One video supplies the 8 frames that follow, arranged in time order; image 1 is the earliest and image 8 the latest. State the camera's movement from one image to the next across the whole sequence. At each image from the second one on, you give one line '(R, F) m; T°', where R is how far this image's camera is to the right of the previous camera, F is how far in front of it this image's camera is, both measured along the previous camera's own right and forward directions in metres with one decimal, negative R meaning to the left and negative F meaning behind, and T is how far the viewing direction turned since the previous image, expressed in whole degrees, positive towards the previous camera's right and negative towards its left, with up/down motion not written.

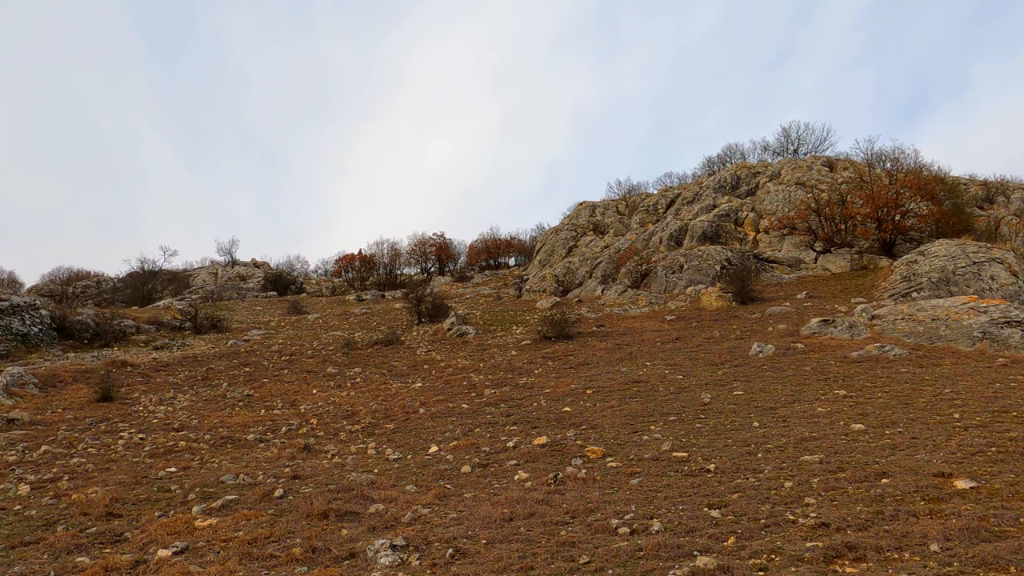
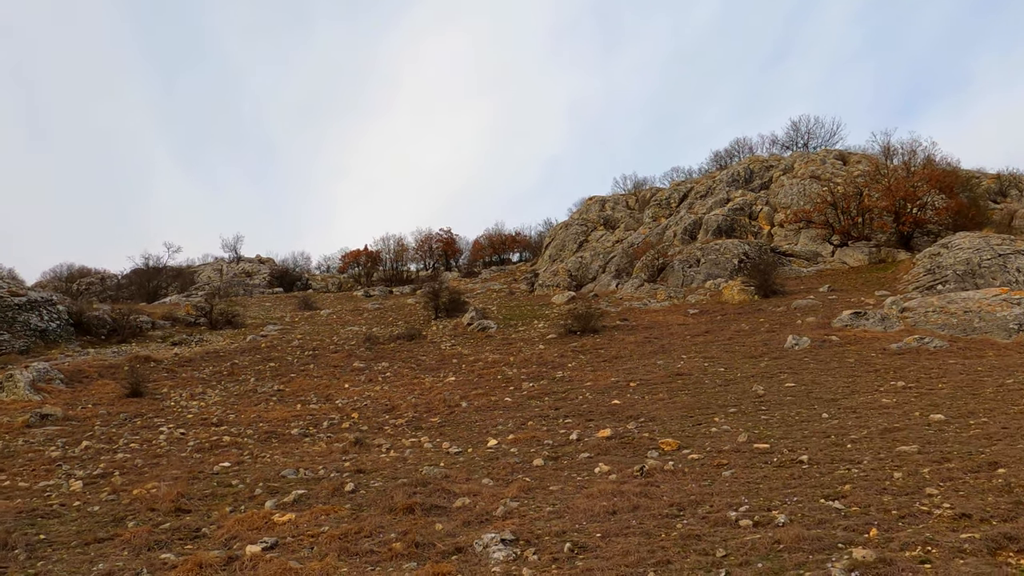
(-0.8, +0.2) m; 0°
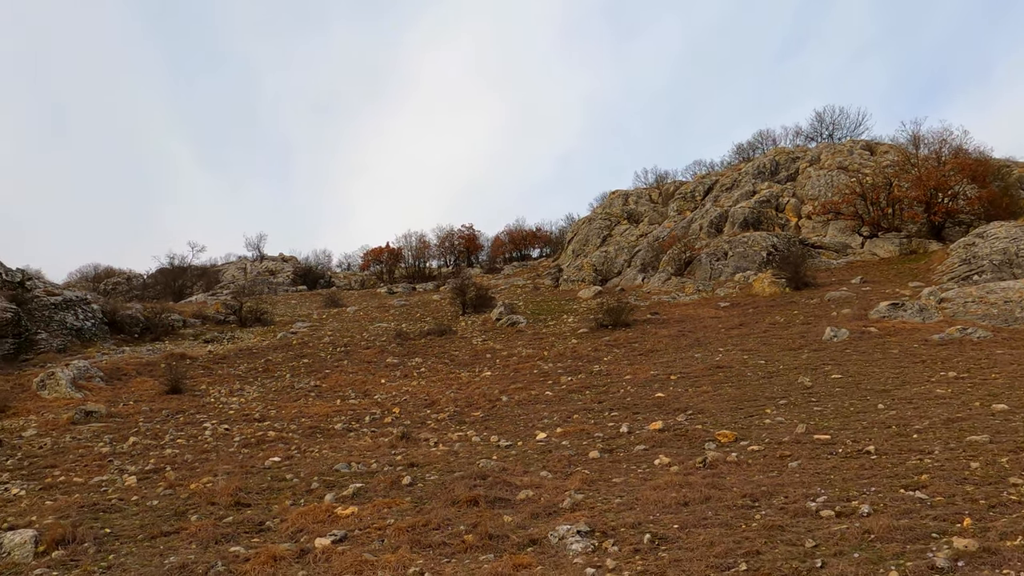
(-0.4, 0.0) m; -1°
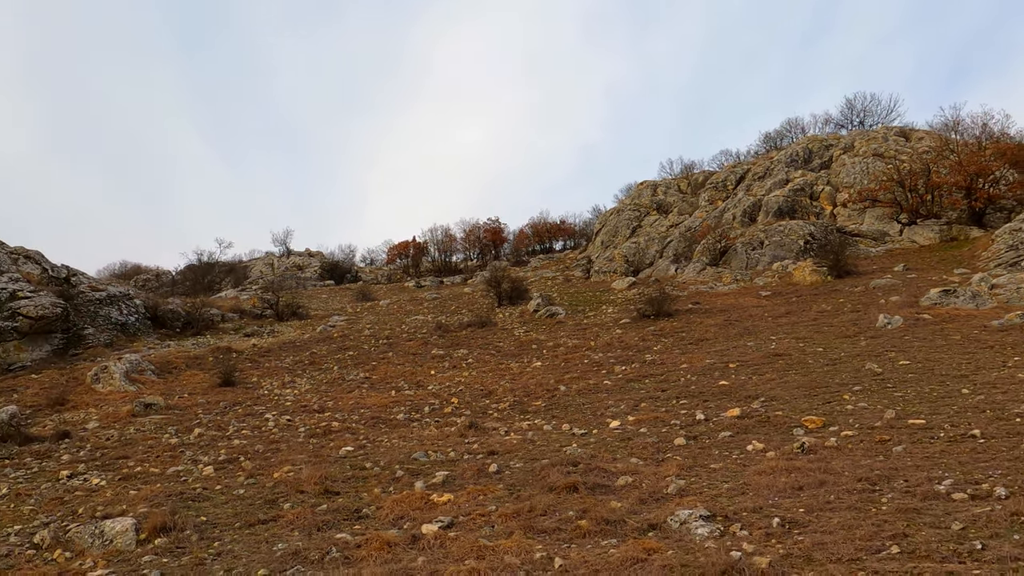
(-0.7, +0.1) m; -1°
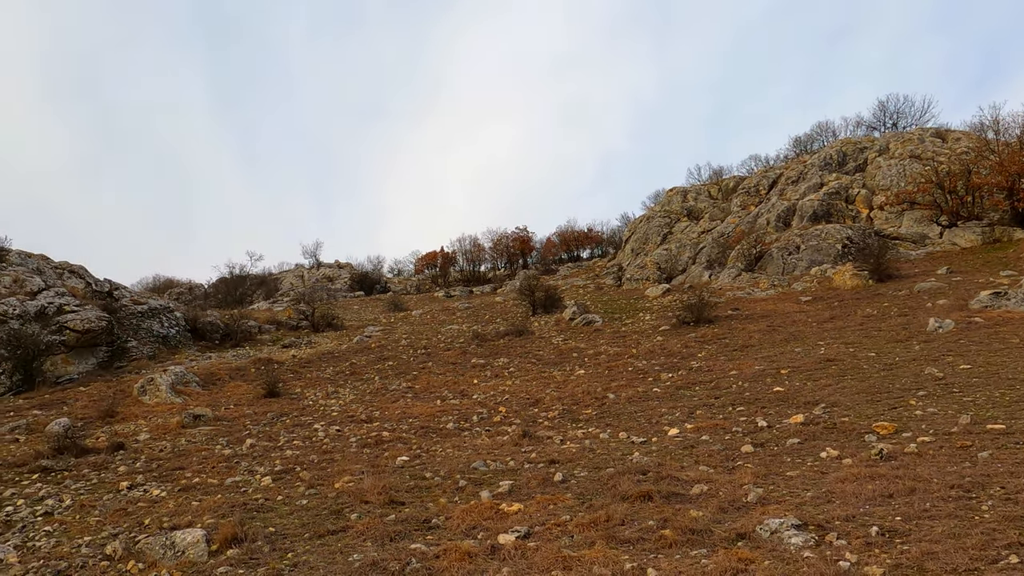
(-0.4, +0.1) m; -2°
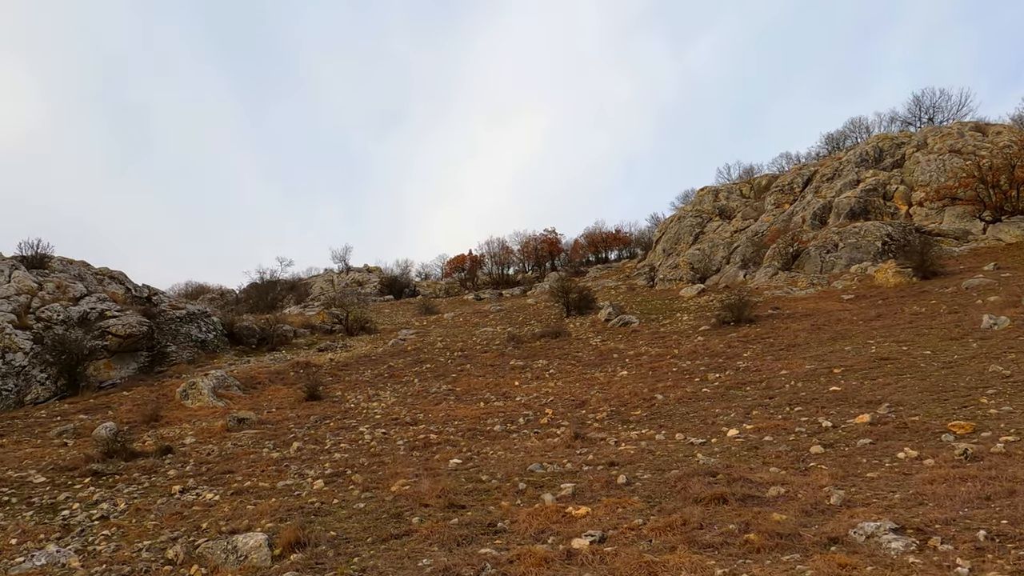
(-0.3, +0.2) m; -2°
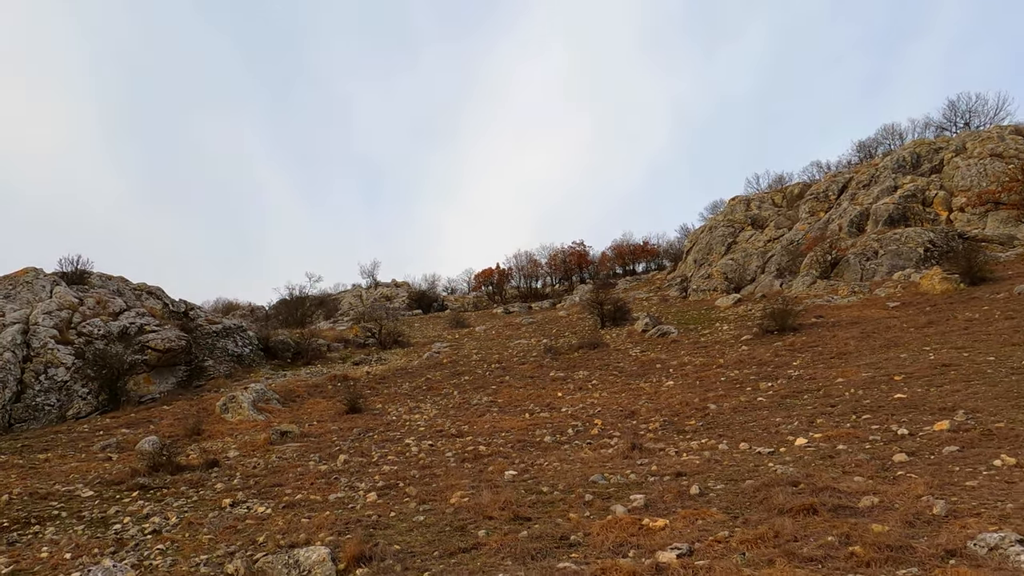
(-0.4, +0.3) m; -2°
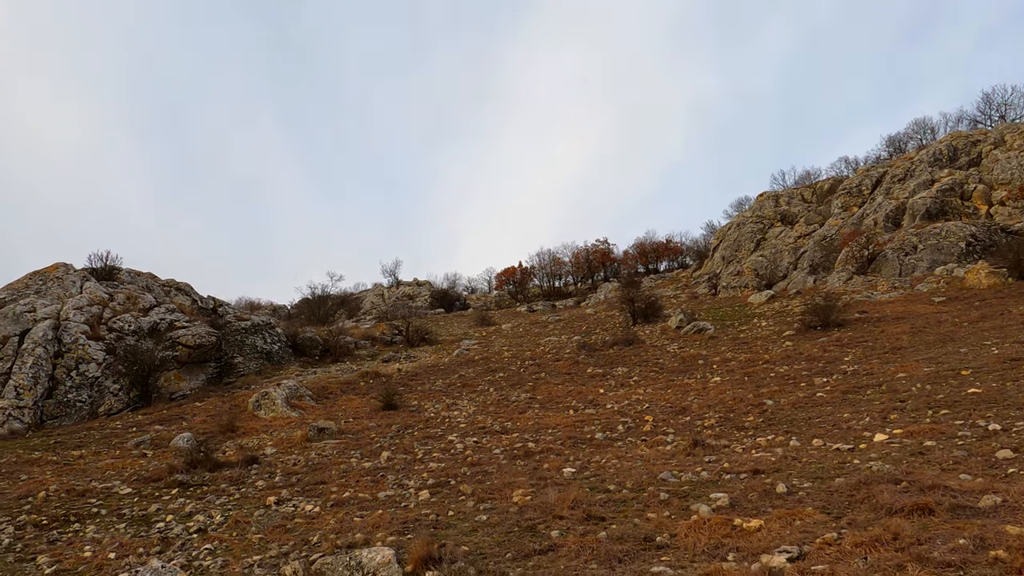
(-0.5, +0.5) m; -1°
